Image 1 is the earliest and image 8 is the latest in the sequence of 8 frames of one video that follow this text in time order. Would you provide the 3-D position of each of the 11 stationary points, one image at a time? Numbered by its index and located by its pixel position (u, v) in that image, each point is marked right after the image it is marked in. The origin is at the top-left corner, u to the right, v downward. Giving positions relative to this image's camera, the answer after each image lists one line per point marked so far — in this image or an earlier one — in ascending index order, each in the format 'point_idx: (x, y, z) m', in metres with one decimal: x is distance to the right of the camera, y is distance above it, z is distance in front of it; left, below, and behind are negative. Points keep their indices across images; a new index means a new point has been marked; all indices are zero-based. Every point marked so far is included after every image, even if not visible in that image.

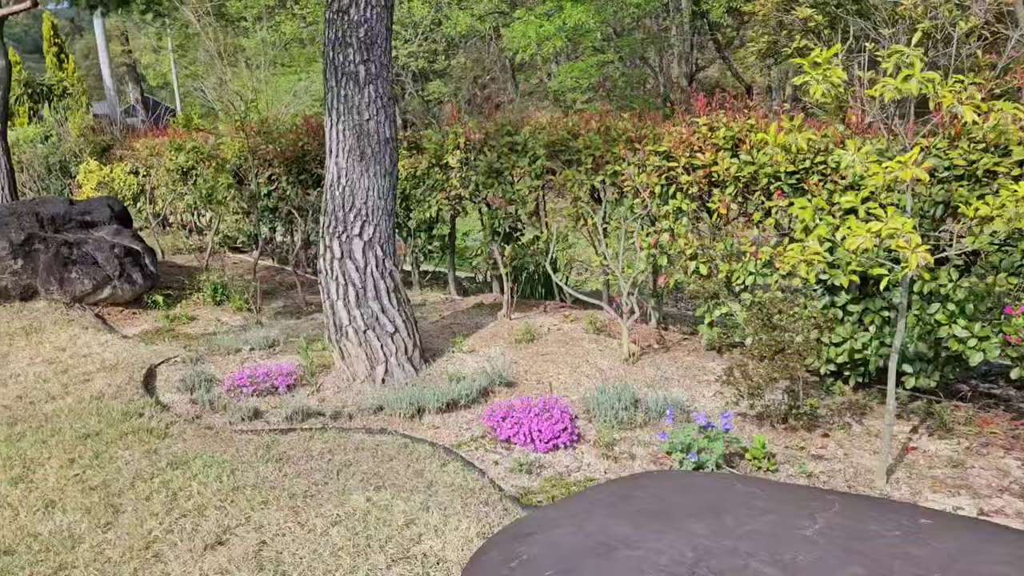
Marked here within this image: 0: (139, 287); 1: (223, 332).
0: (-2.9, 0.0, +6.3) m
1: (-2.0, -0.3, +5.6) m
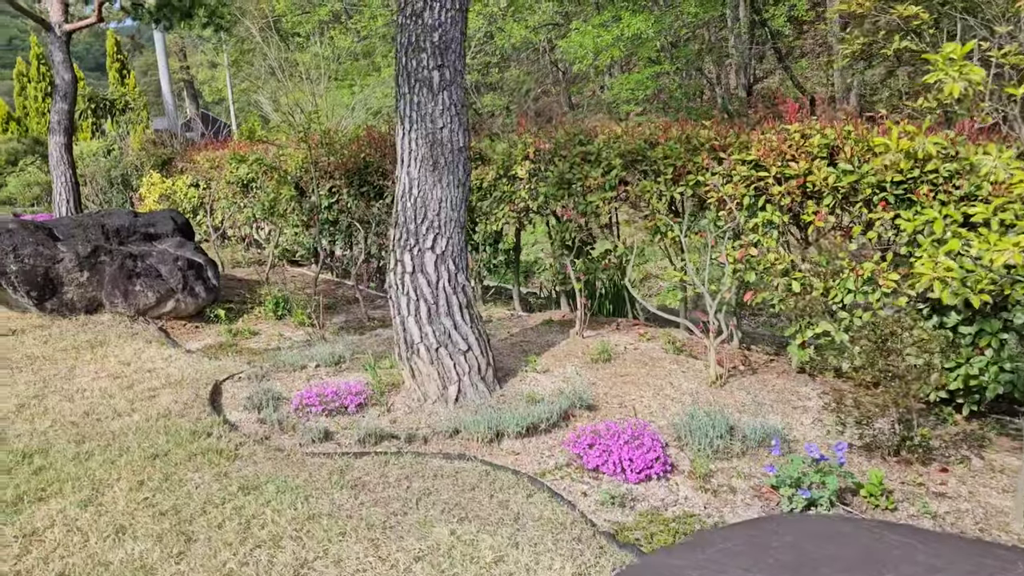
0: (-2.4, -0.1, +6.2) m
1: (-1.5, -0.4, +5.5) m
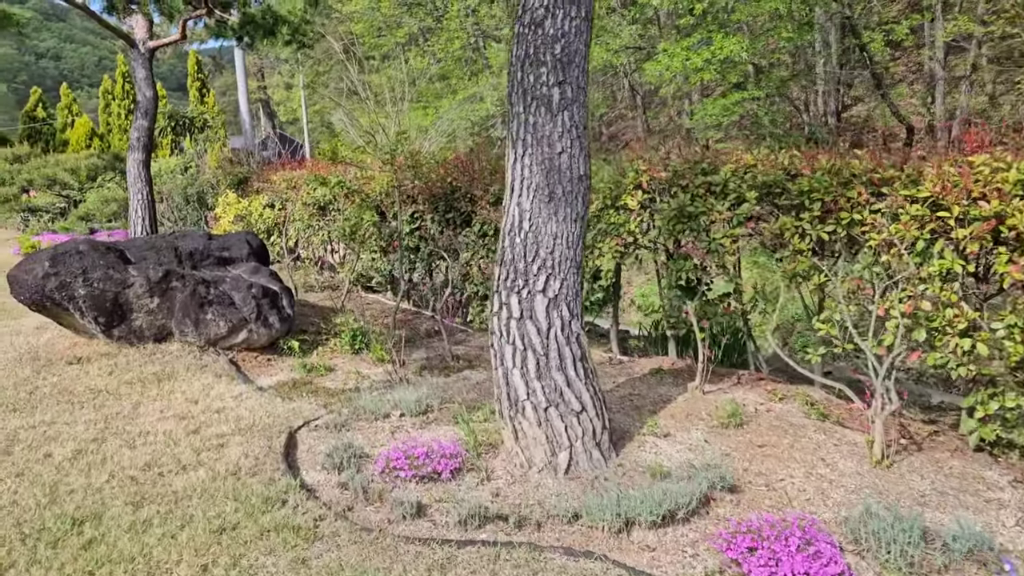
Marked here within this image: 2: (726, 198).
0: (-1.7, -0.3, +5.8) m
1: (-0.9, -0.6, +5.0) m
2: (+1.2, +0.5, +4.4) m
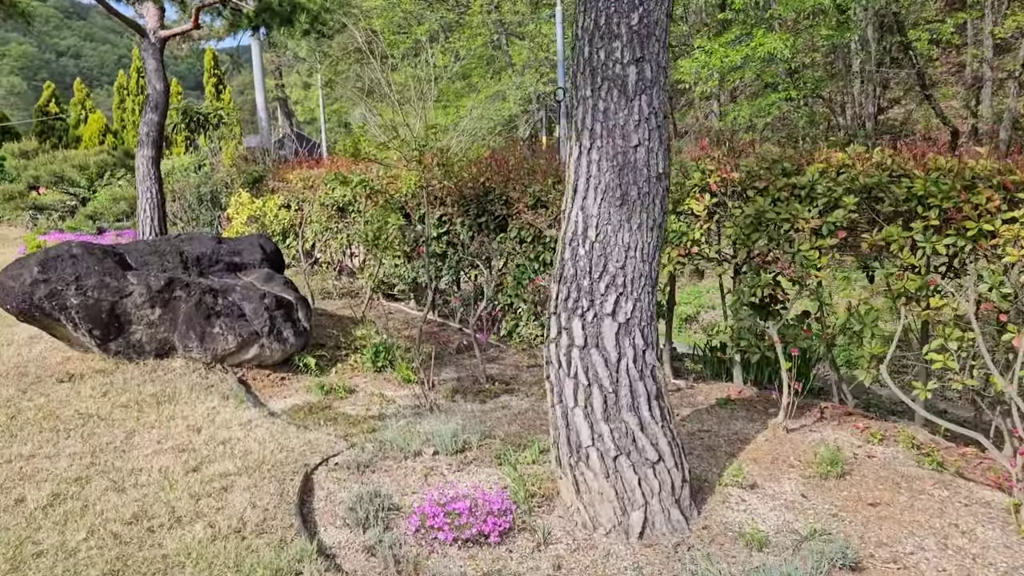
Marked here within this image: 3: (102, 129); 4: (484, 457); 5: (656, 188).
0: (-1.4, -0.4, +5.2) m
1: (-0.6, -0.7, +4.4) m
2: (+1.4, +0.4, +3.8) m
3: (-9.2, +3.6, +18.5) m
4: (-0.1, -0.7, +3.6) m
5: (+0.5, +0.4, +2.9) m
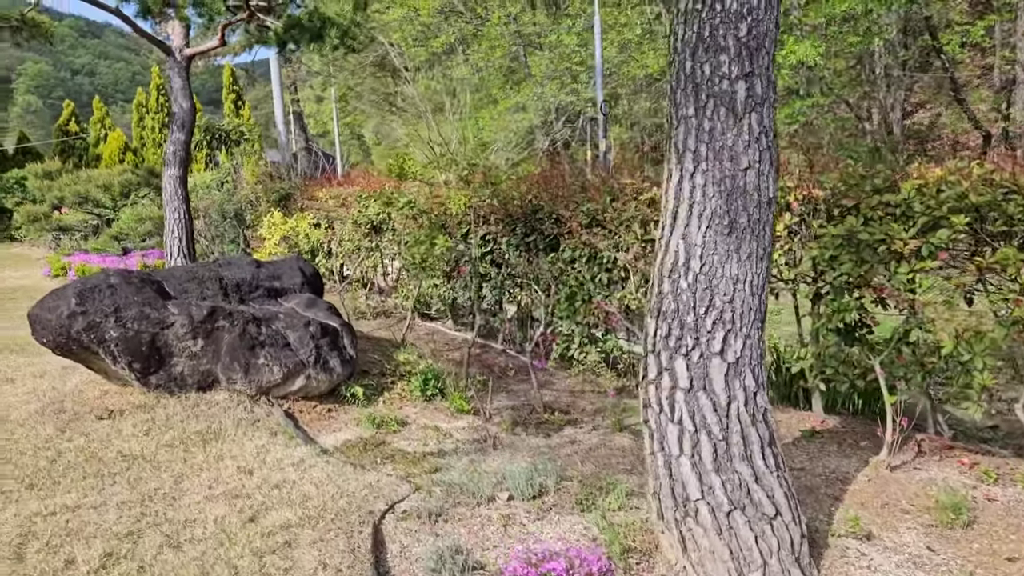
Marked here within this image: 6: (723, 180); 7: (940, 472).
0: (-1.1, -0.5, +4.9) m
1: (-0.3, -0.8, +4.1) m
2: (+1.7, +0.3, +3.5) m
3: (-8.8, +3.2, +18.4) m
4: (+0.2, -0.9, +3.3) m
5: (+0.8, +0.2, +2.6) m
6: (+0.7, +0.3, +2.6) m
7: (+1.8, -0.8, +3.4) m
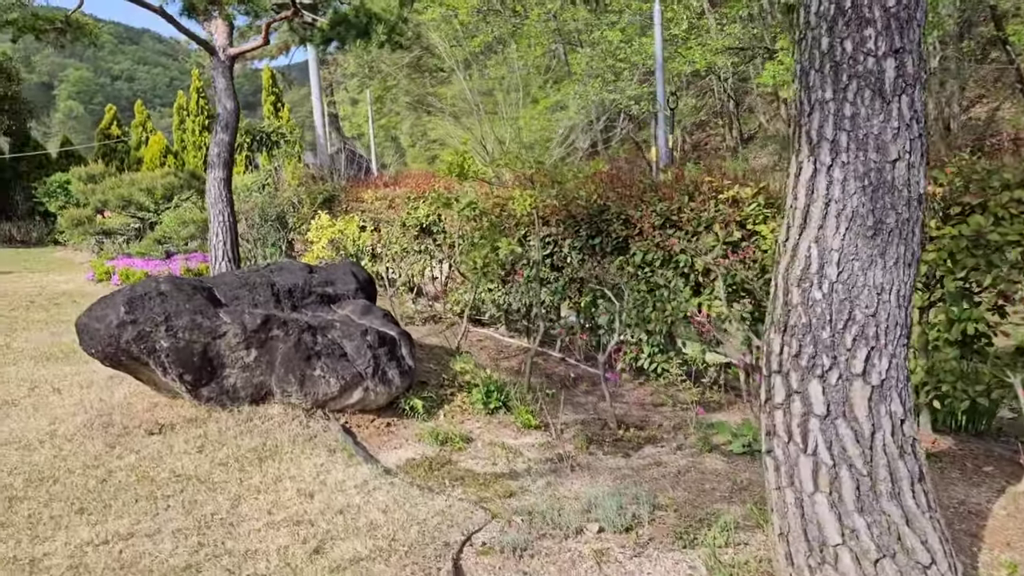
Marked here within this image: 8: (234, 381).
0: (-0.7, -0.6, +4.7) m
1: (+0.1, -0.9, +3.8) m
2: (+2.1, +0.3, +3.1) m
3: (-7.8, +3.1, +18.4) m
4: (+0.5, -0.9, +3.0) m
5: (+1.1, +0.2, +2.3) m
6: (+1.0, +0.3, +2.2) m
7: (+2.1, -0.8, +3.0) m
8: (-1.5, -0.5, +4.5) m
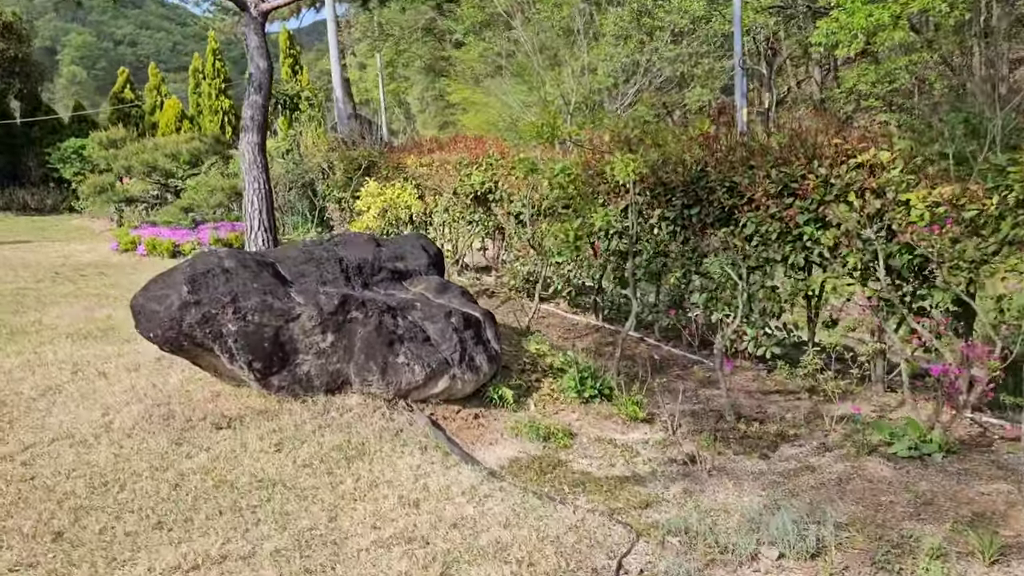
0: (-0.1, -0.4, +4.2) m
1: (+0.6, -0.8, +3.3) m
2: (+2.6, +0.3, +2.6) m
3: (-7.2, +3.8, +17.8) m
4: (+1.1, -0.8, +2.5) m
5: (+1.6, +0.2, +1.8) m
6: (+1.5, +0.3, +1.7) m
7: (+2.6, -0.7, +2.5) m
8: (-1.0, -0.4, +4.0) m
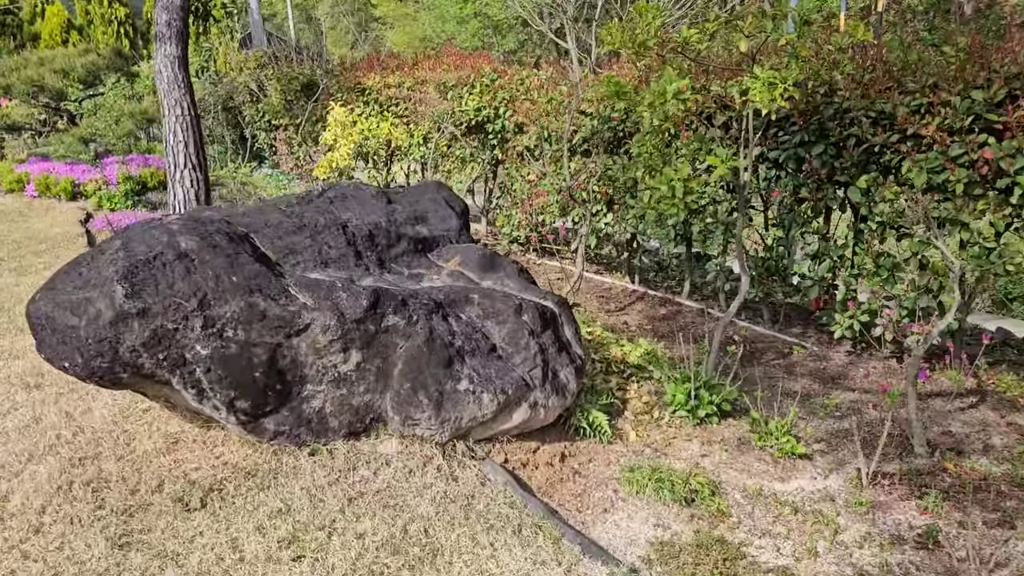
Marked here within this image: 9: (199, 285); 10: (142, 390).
0: (+0.2, -0.4, +2.9) m
1: (+1.0, -0.8, +2.1) m
2: (+3.1, +0.3, +1.5) m
3: (-8.3, +4.9, +15.3) m
4: (+1.6, -0.9, +1.4) m
5: (+2.2, +0.1, +0.6) m
6: (+2.1, +0.2, +0.5) m
7: (+3.1, -0.8, +1.5) m
8: (-0.6, -0.4, +2.6) m
9: (-0.9, 0.0, +2.4) m
10: (-1.1, -0.3, +2.6) m
